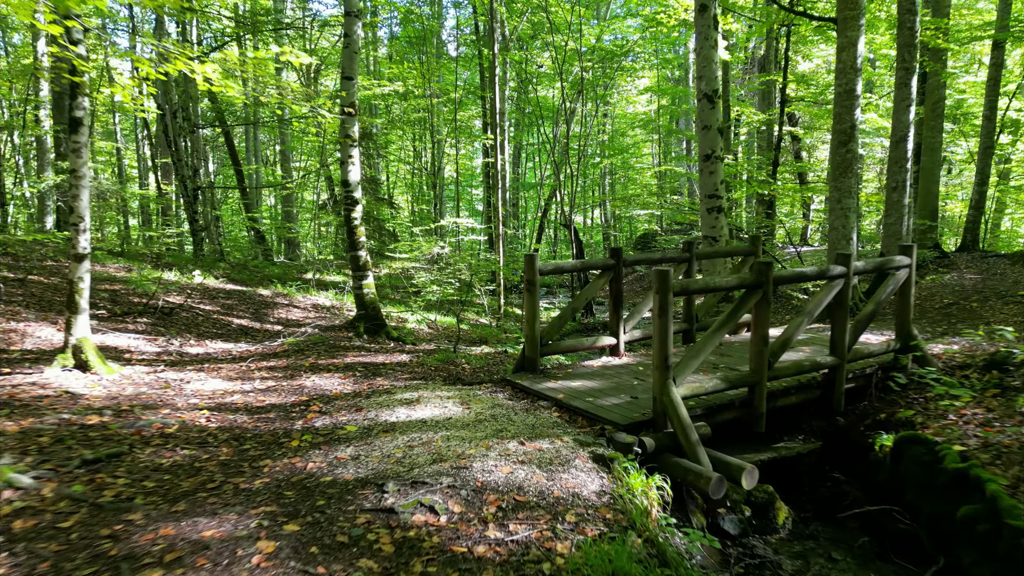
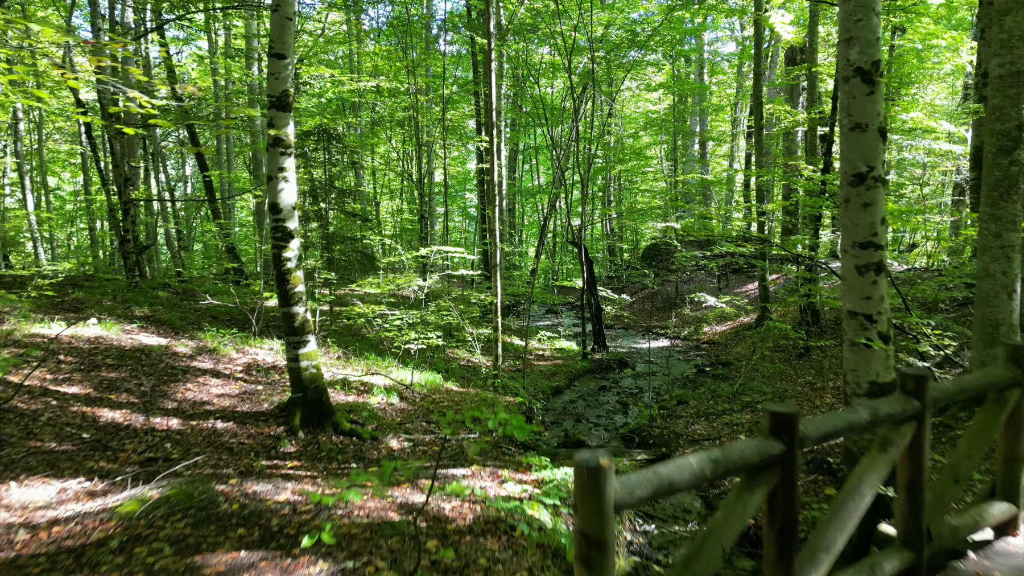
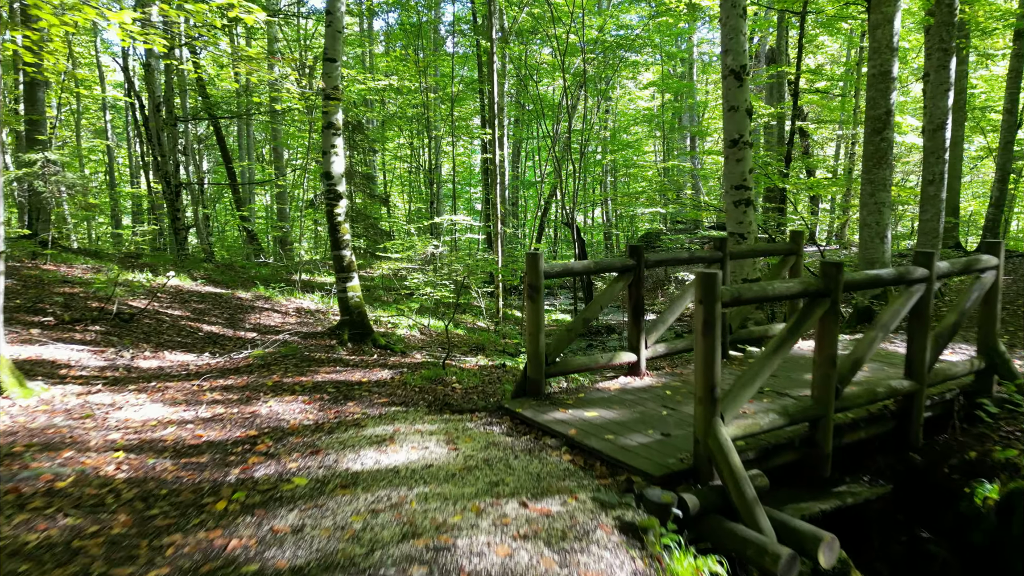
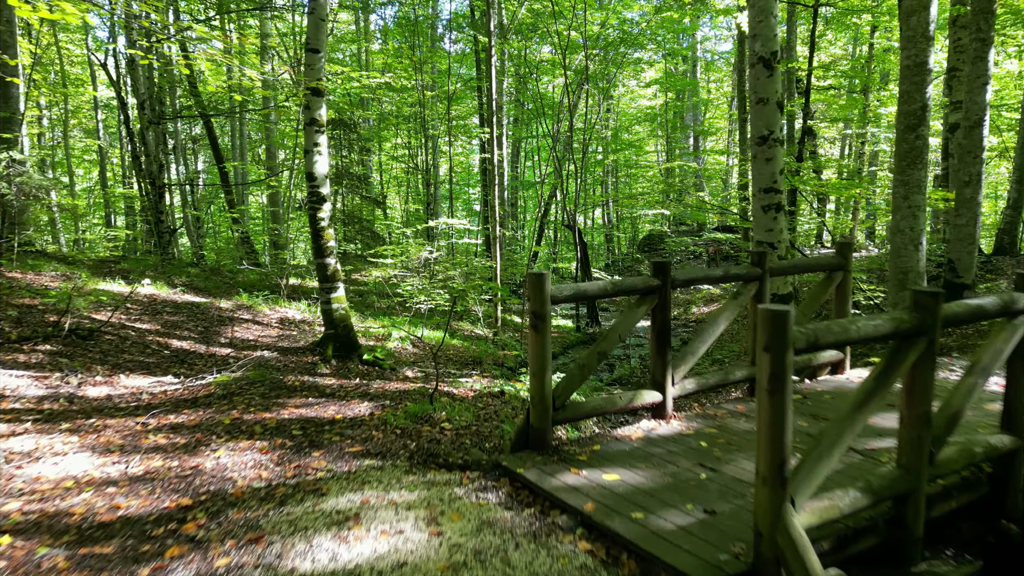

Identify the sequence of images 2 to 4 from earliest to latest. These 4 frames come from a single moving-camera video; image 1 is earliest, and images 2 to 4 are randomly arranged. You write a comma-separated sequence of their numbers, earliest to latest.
3, 4, 2
